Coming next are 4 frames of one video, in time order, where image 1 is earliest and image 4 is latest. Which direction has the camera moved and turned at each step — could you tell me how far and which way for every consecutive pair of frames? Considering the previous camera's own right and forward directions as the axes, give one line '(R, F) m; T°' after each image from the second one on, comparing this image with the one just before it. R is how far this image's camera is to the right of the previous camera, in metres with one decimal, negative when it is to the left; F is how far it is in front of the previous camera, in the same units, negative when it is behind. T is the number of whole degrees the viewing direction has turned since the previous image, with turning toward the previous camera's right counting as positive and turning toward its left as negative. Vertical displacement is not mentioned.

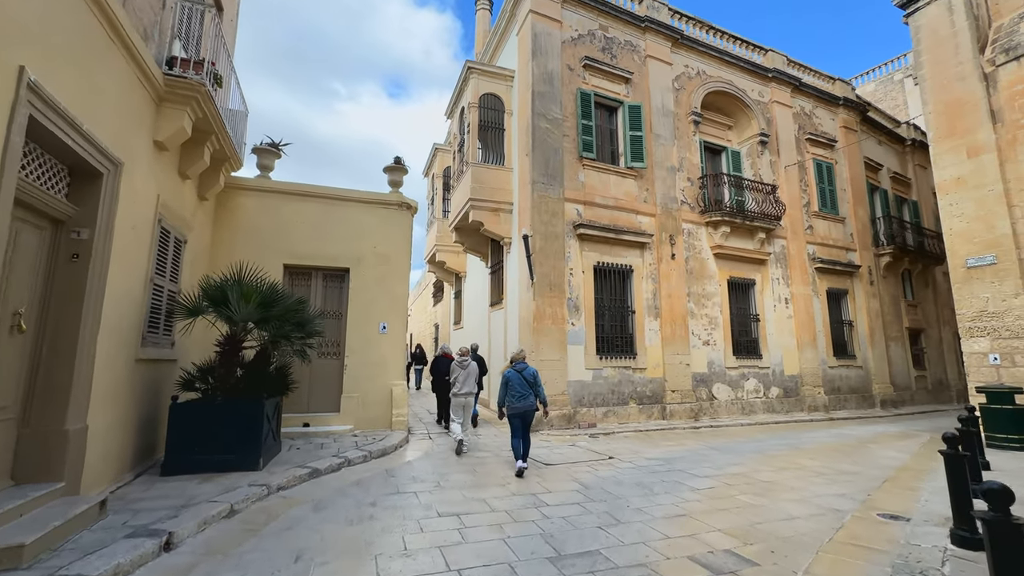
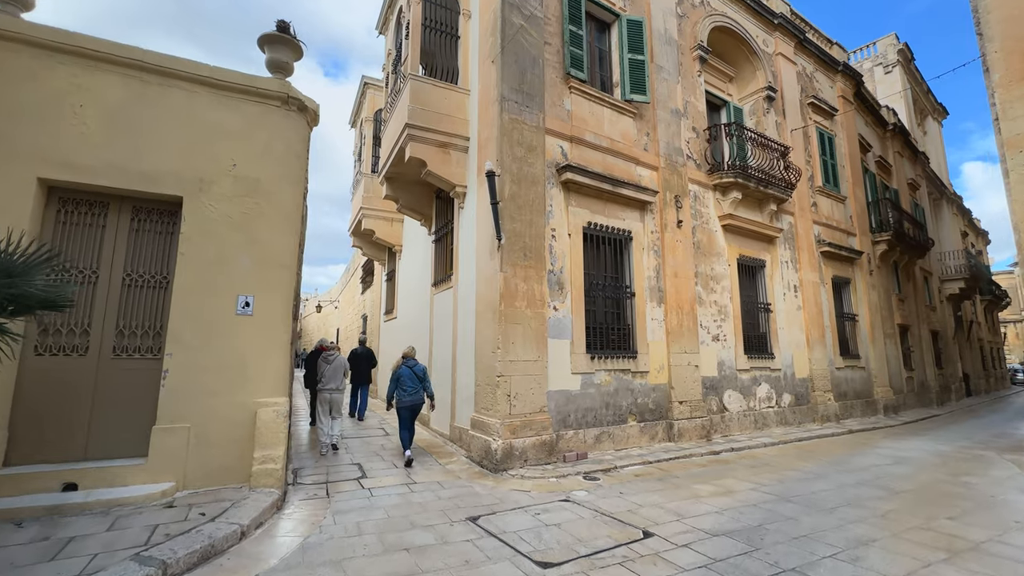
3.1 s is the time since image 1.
(-0.2, +3.2) m; +7°
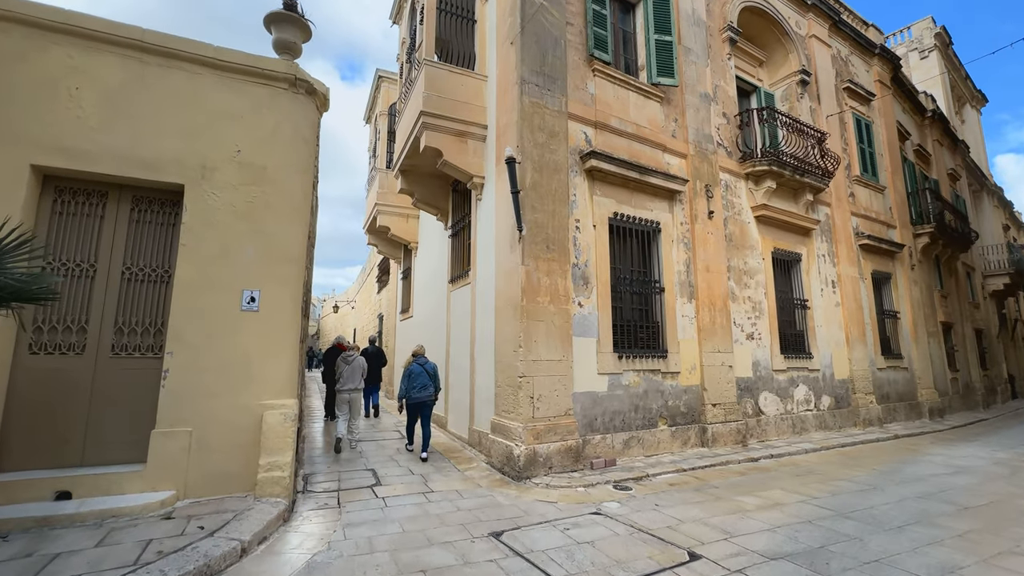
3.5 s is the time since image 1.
(-0.1, +0.4) m; -2°
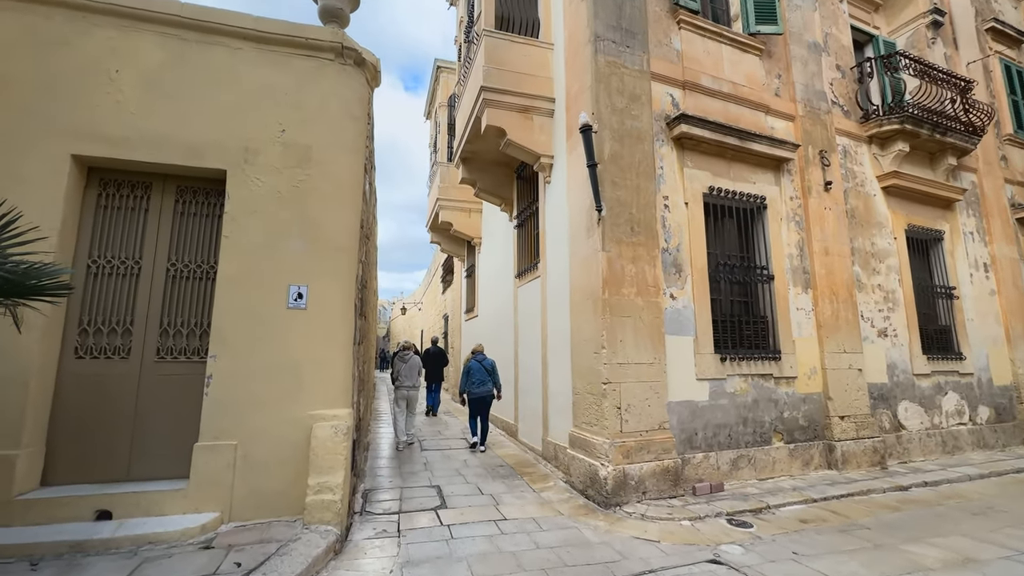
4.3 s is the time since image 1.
(-0.2, +0.8) m; -8°
